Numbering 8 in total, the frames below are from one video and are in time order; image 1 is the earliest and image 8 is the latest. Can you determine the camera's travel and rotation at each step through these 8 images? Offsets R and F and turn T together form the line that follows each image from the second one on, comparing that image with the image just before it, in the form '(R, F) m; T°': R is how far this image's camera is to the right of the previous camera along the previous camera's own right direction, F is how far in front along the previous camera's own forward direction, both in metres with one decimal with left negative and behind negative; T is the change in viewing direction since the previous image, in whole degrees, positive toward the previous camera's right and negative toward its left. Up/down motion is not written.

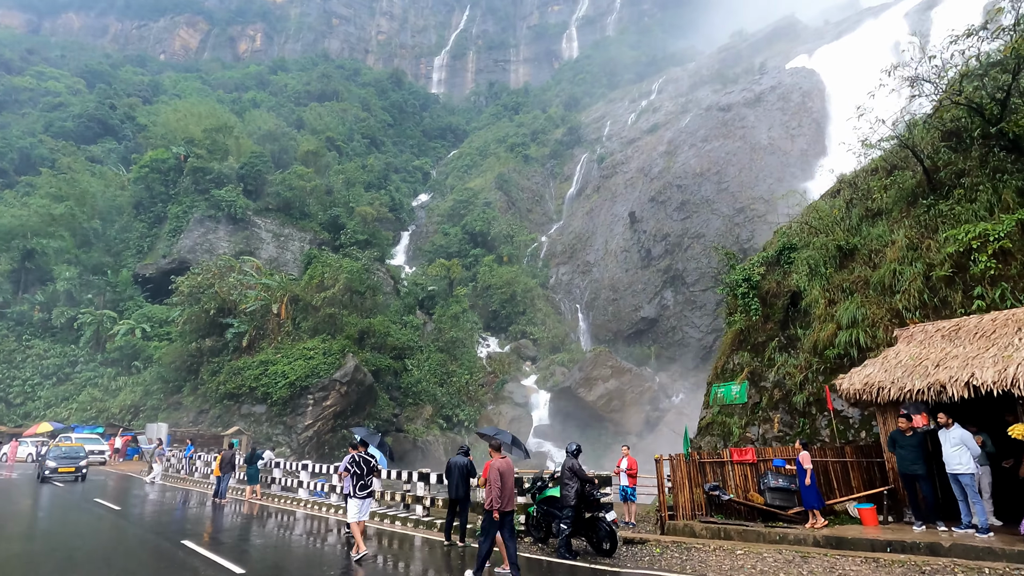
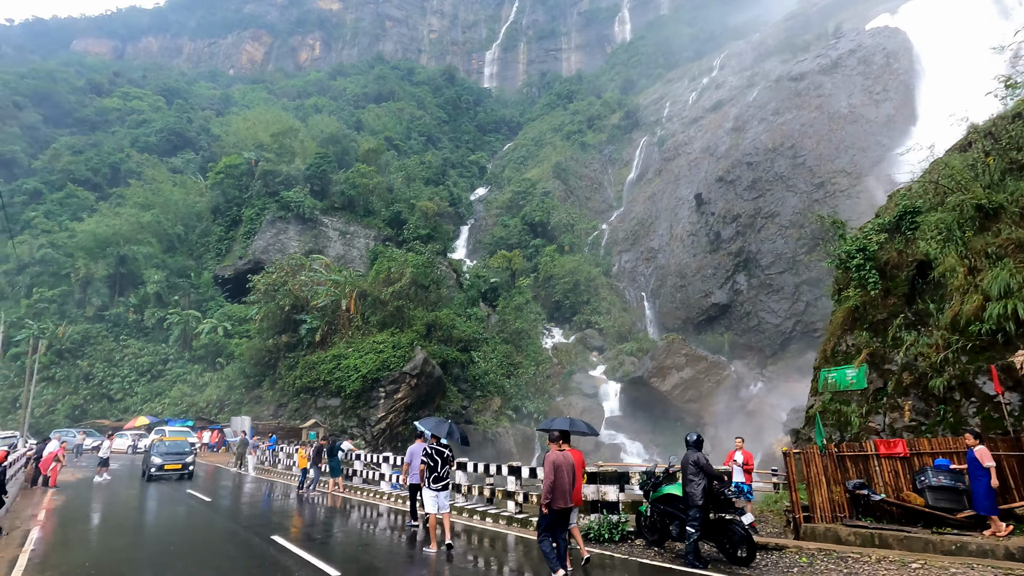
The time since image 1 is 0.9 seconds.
(-0.4, +0.5) m; -6°
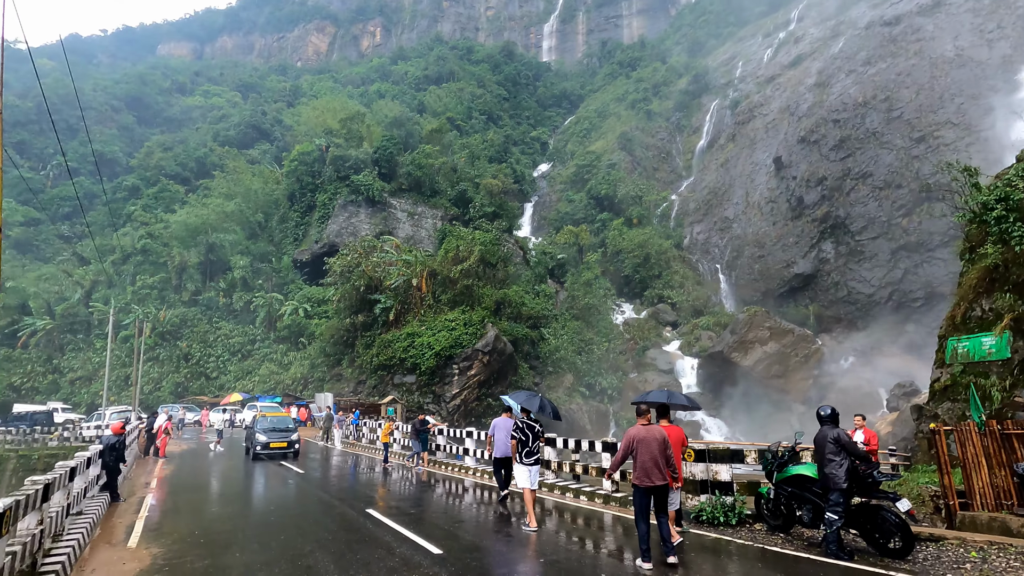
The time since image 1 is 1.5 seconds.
(-0.3, +0.3) m; -7°
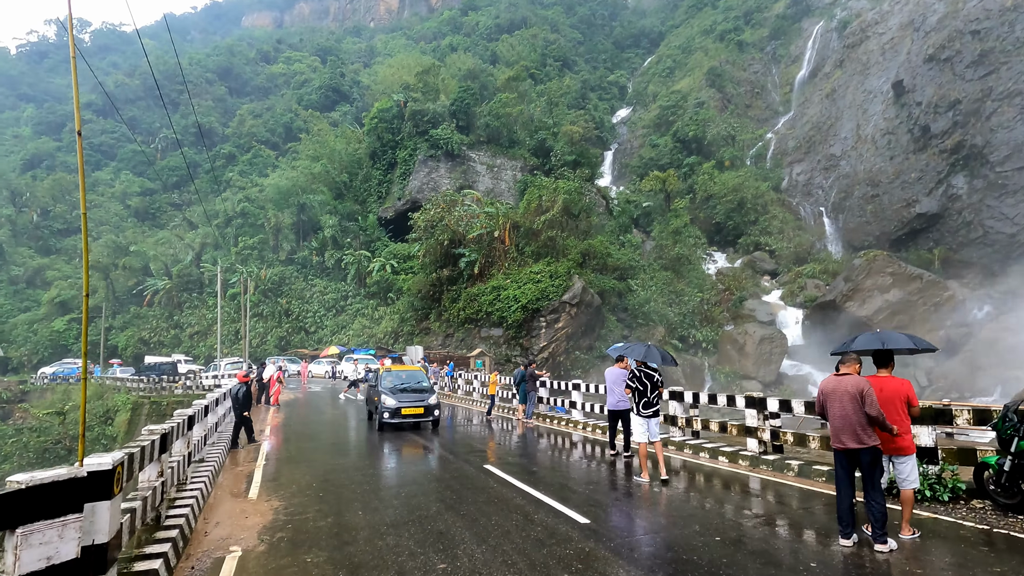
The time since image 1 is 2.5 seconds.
(-0.4, +0.6) m; -8°
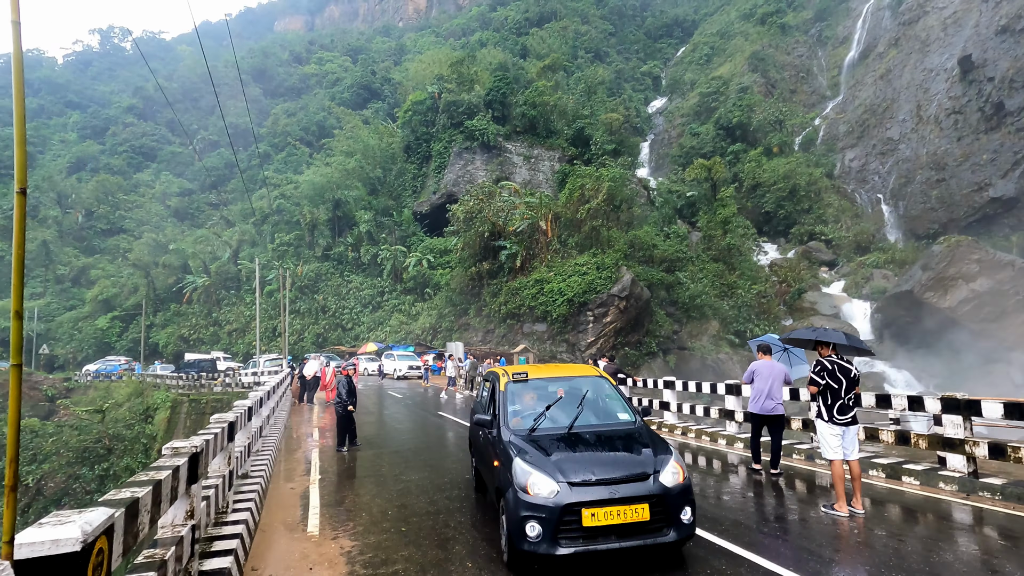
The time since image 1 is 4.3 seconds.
(-0.6, +1.0) m; -3°
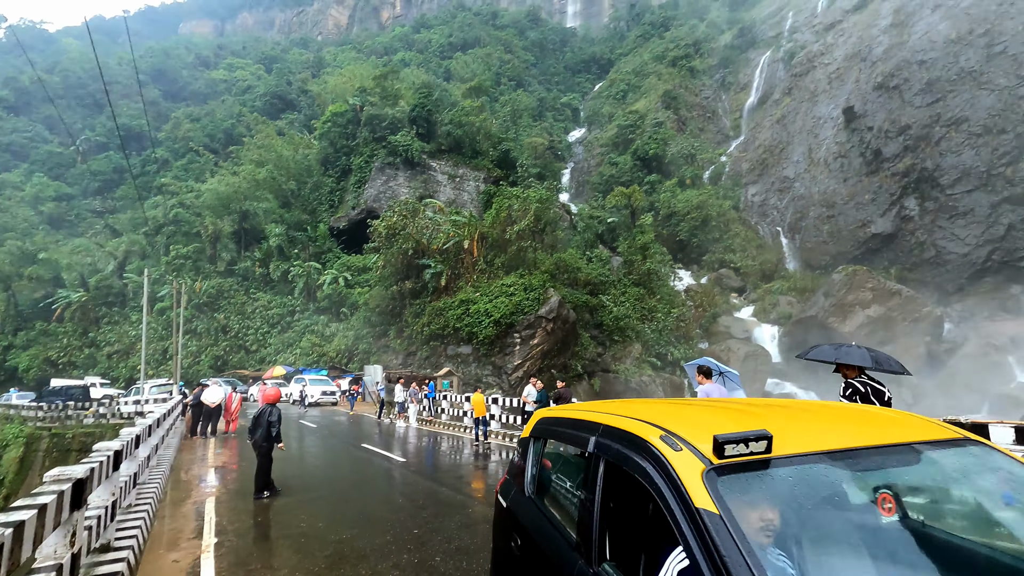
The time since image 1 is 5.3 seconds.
(-0.3, +0.7) m; +9°
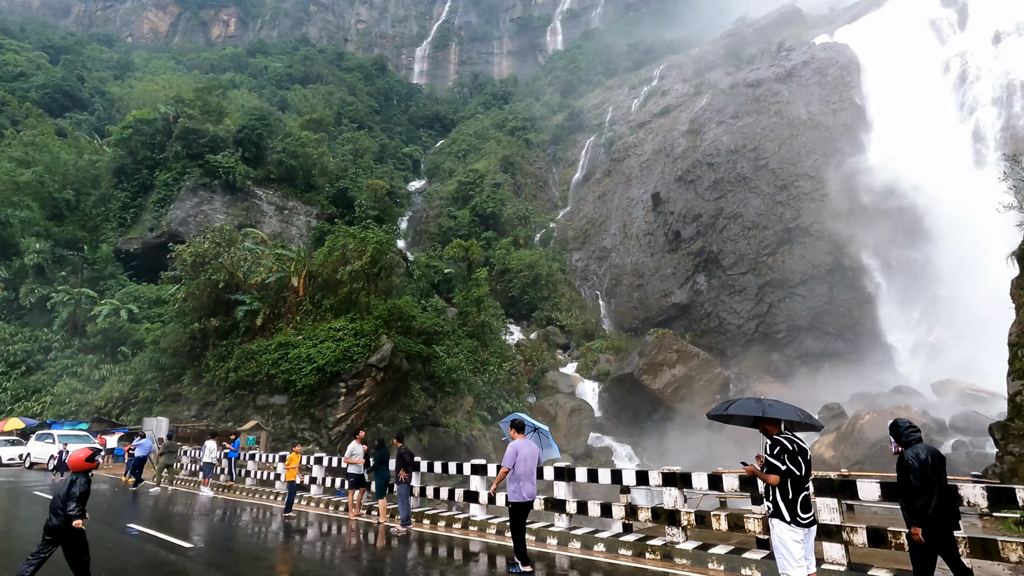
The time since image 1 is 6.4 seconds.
(-0.2, +0.7) m; +18°
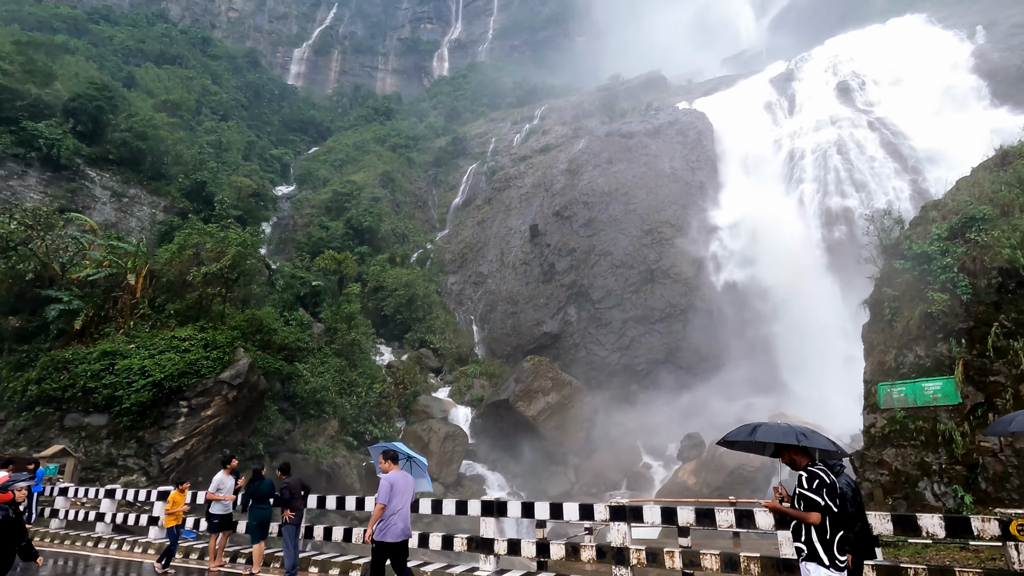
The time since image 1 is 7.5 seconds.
(-0.5, +0.6) m; +14°
